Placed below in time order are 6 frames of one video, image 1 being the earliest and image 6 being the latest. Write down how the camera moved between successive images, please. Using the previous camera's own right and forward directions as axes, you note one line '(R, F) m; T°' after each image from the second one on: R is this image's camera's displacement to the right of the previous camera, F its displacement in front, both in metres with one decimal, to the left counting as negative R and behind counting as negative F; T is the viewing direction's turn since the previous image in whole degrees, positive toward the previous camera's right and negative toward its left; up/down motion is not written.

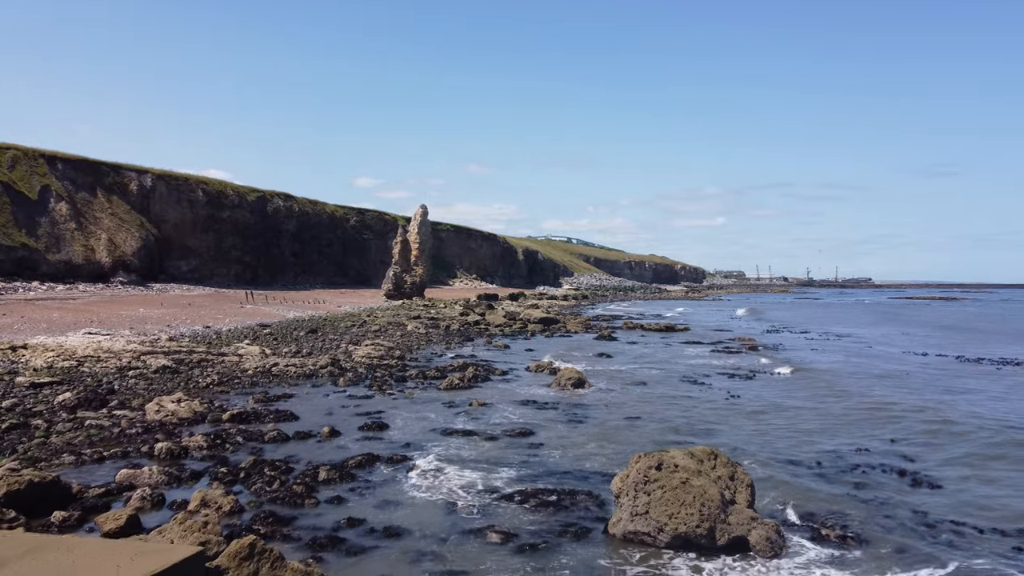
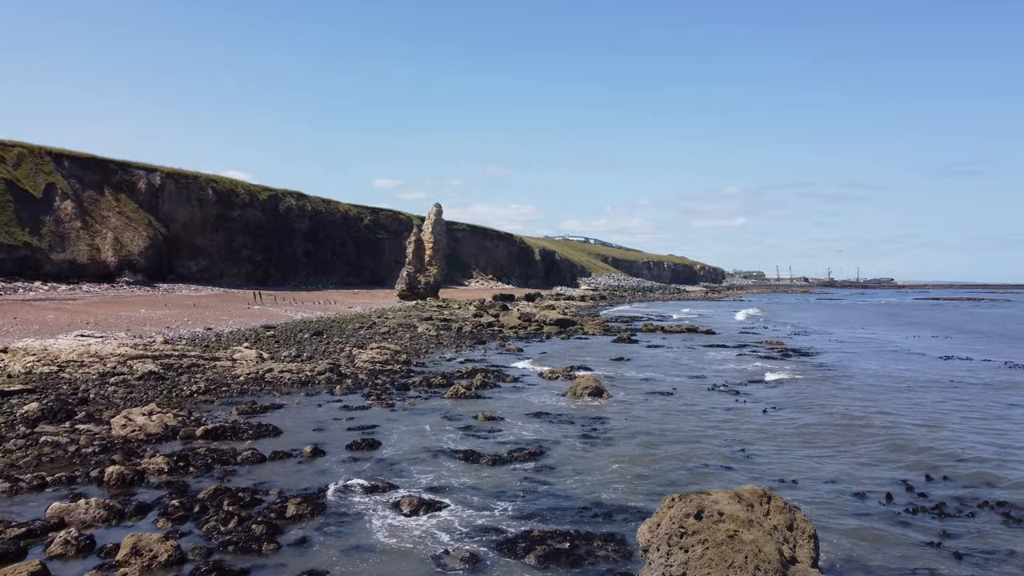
(+0.2, +2.0) m; -2°
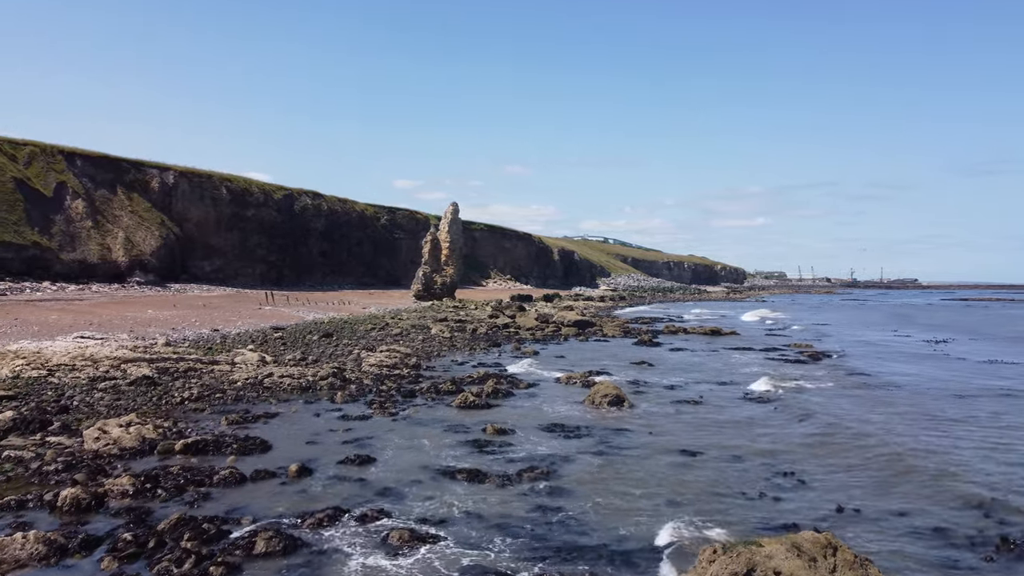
(+0.2, +1.5) m; -2°
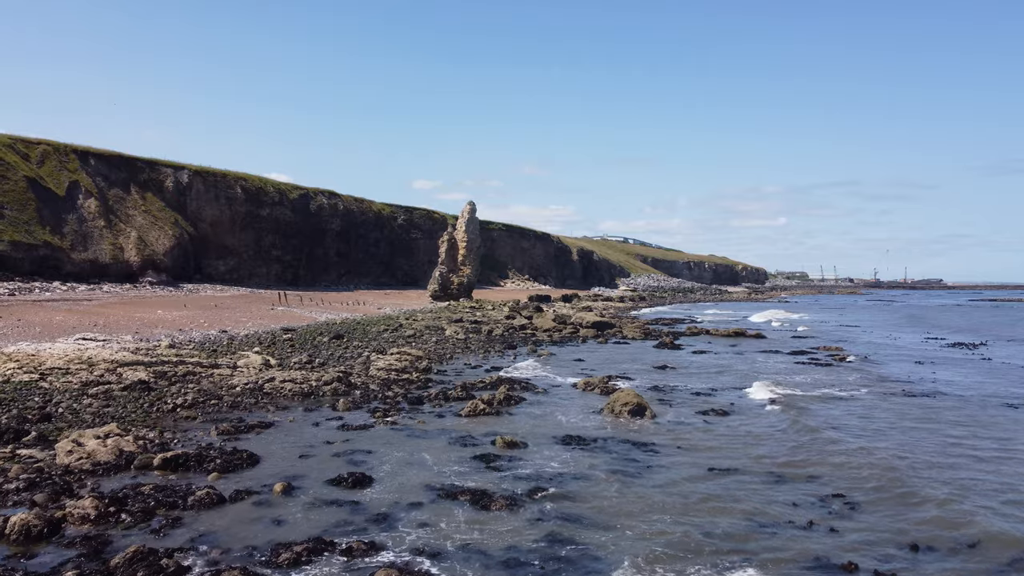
(+0.1, +1.4) m; -2°
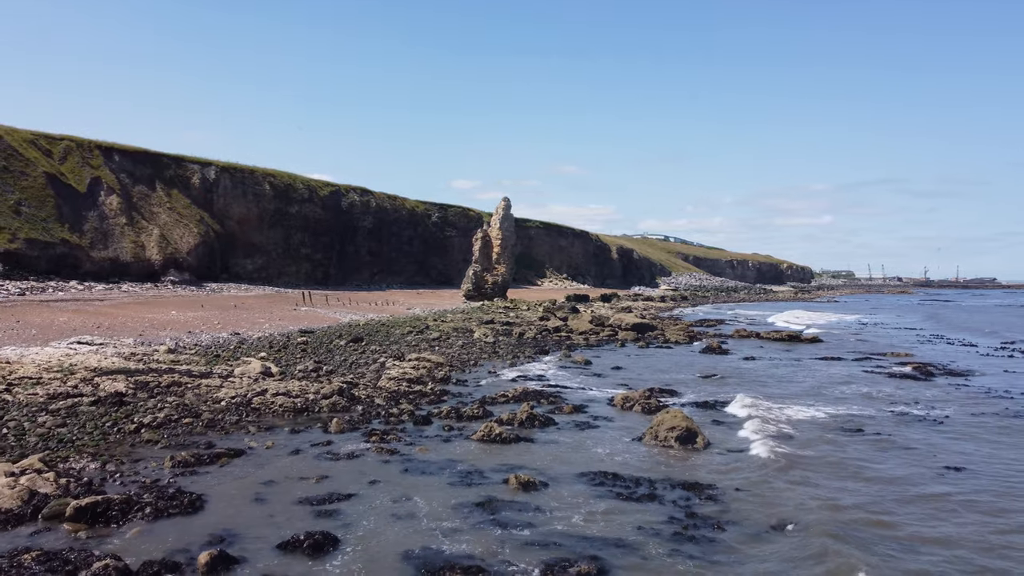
(+0.4, +3.1) m; -4°
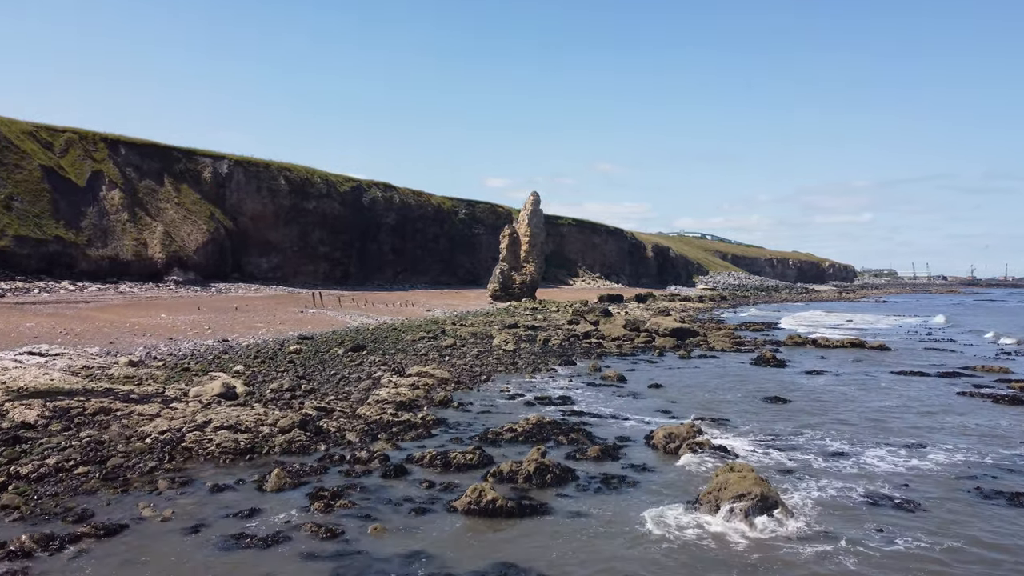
(+0.6, +4.1) m; -3°
